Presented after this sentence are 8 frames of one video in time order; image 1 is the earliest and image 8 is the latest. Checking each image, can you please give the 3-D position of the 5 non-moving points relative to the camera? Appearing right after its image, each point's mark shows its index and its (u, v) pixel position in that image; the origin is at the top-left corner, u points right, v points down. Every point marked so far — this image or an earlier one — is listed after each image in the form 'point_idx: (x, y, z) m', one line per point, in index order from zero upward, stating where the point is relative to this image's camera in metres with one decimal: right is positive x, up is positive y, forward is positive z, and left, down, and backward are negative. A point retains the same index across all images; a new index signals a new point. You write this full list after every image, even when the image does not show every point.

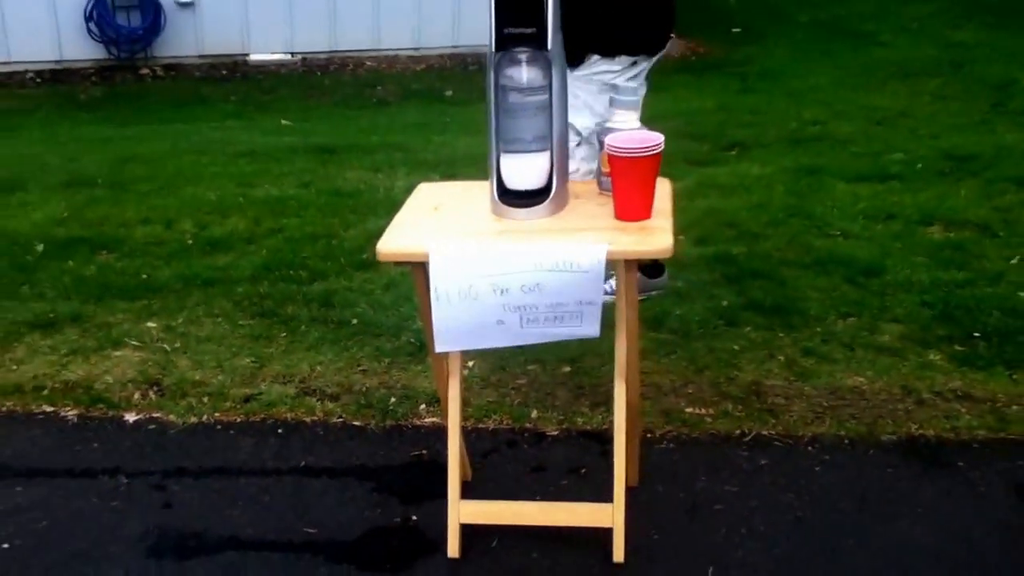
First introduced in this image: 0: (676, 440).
0: (+0.3, -0.3, +2.9) m
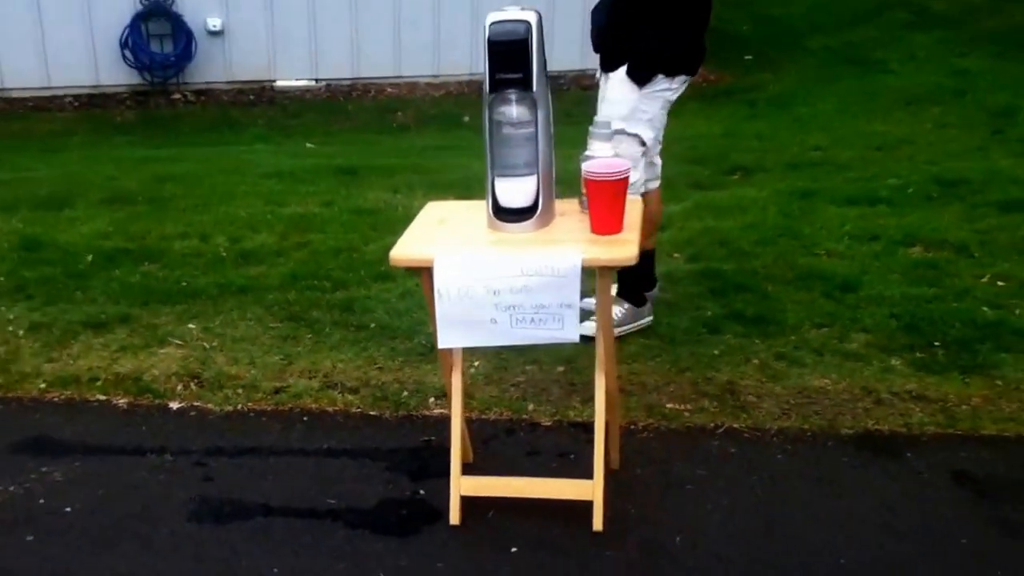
0: (+0.3, -0.3, +3.2) m
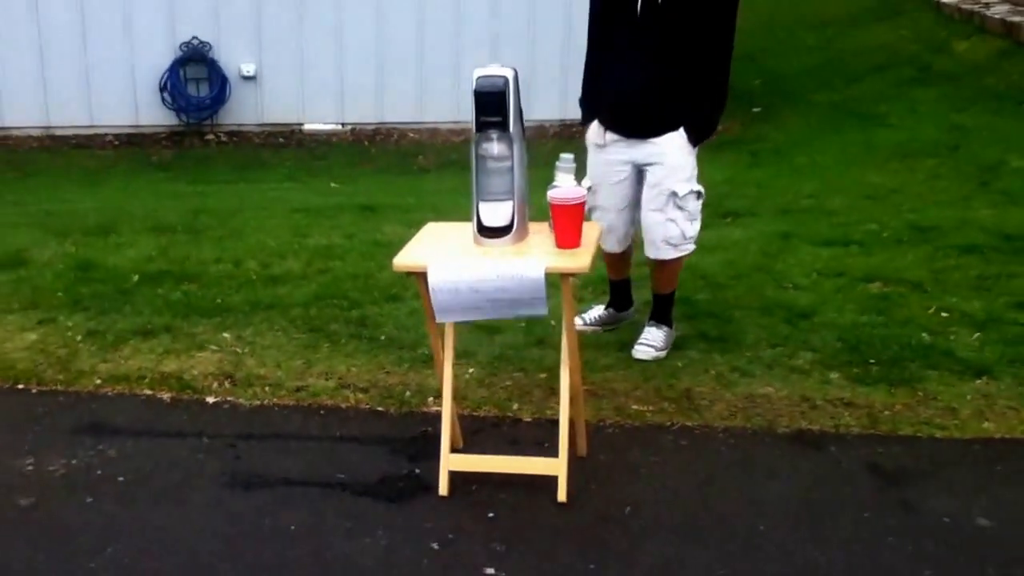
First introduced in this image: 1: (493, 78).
0: (+0.3, -0.4, +3.8) m
1: (-0.1, +0.5, +3.1) m
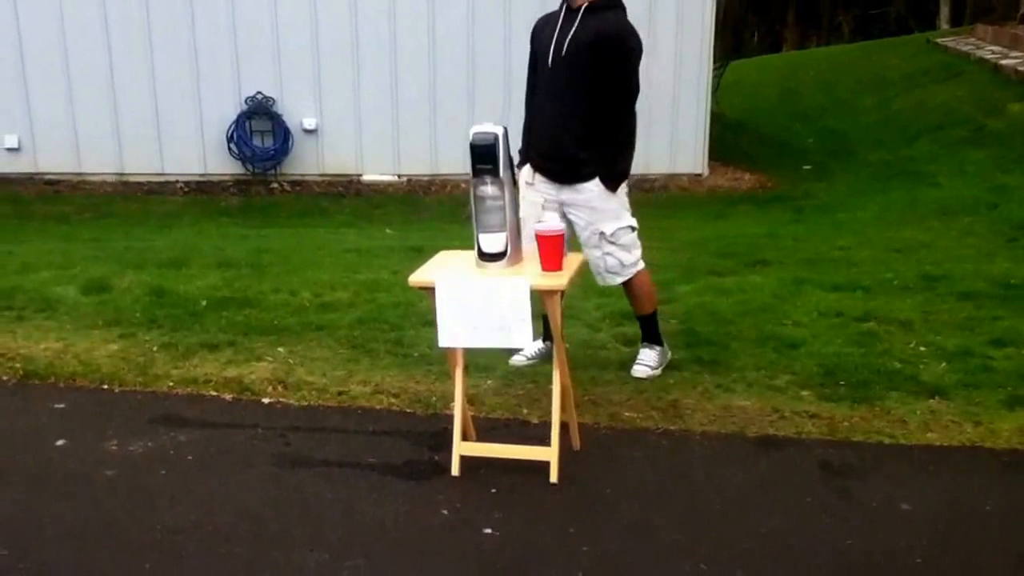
0: (+0.3, -0.5, +4.4) m
1: (0.0, +0.5, +3.8) m
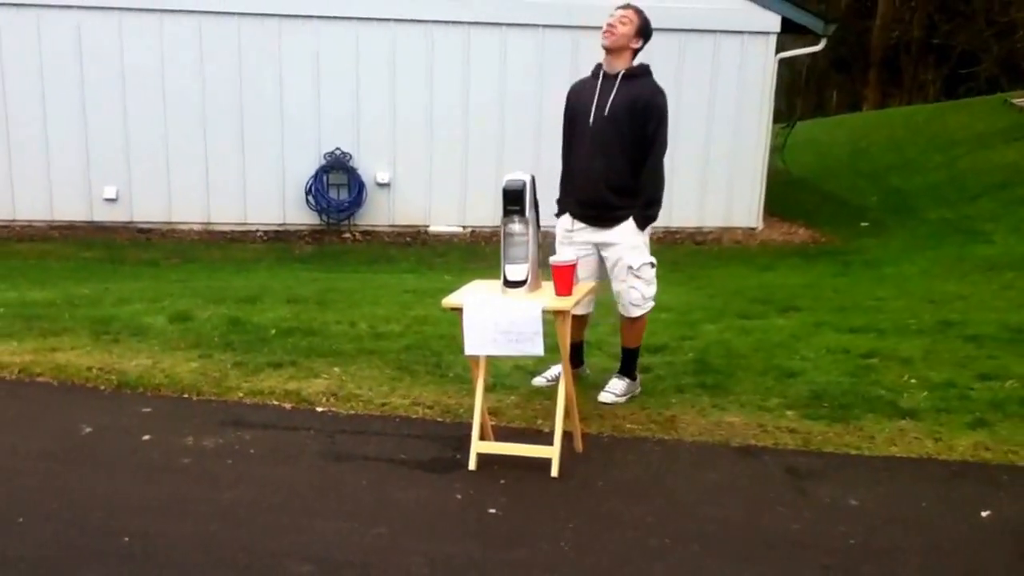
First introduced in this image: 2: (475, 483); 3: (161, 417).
0: (+0.4, -0.6, +5.1) m
1: (0.0, +0.4, +4.6) m
2: (-0.1, -0.7, +4.5) m
3: (-1.4, -0.5, +5.2) m
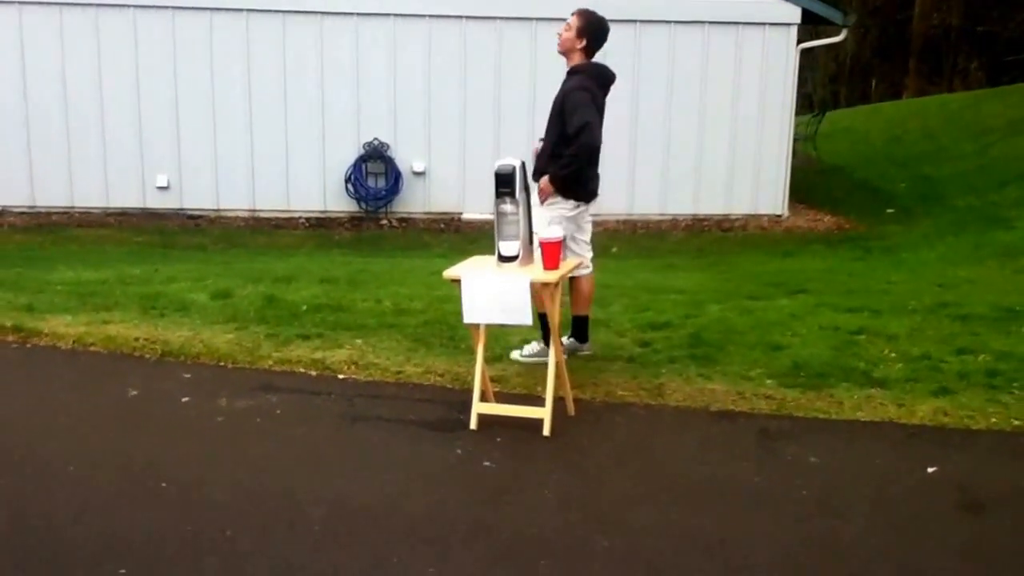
0: (+0.4, -0.5, +5.6) m
1: (0.0, +0.5, +5.1) m
2: (-0.1, -0.6, +5.1) m
3: (-1.4, -0.4, +5.8) m
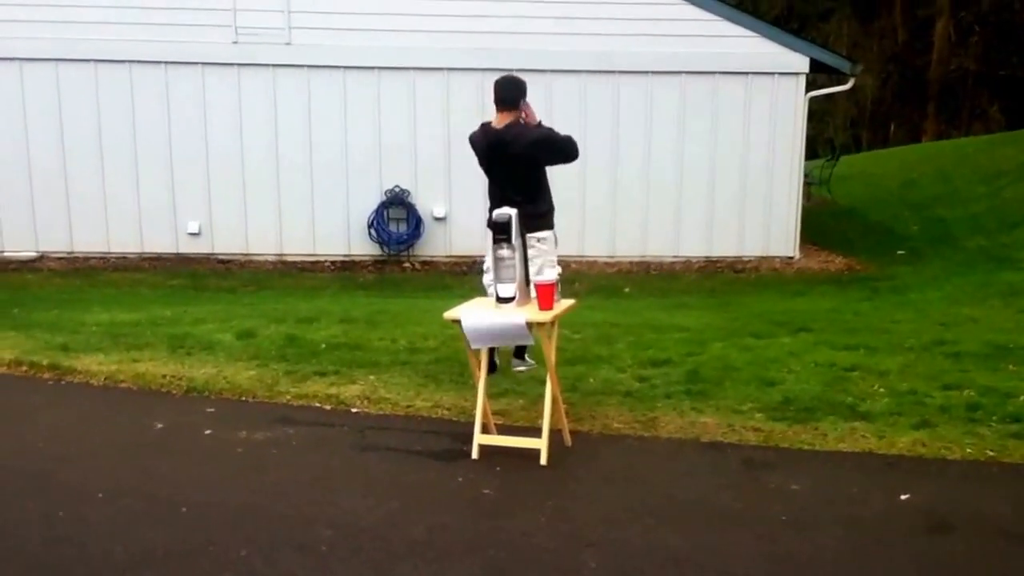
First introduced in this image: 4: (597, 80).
0: (+0.4, -0.6, +6.0) m
1: (0.0, +0.3, +5.5) m
2: (-0.1, -0.7, +5.5) m
3: (-1.3, -0.6, +6.2) m
4: (+0.8, +2.0, +13.0) m
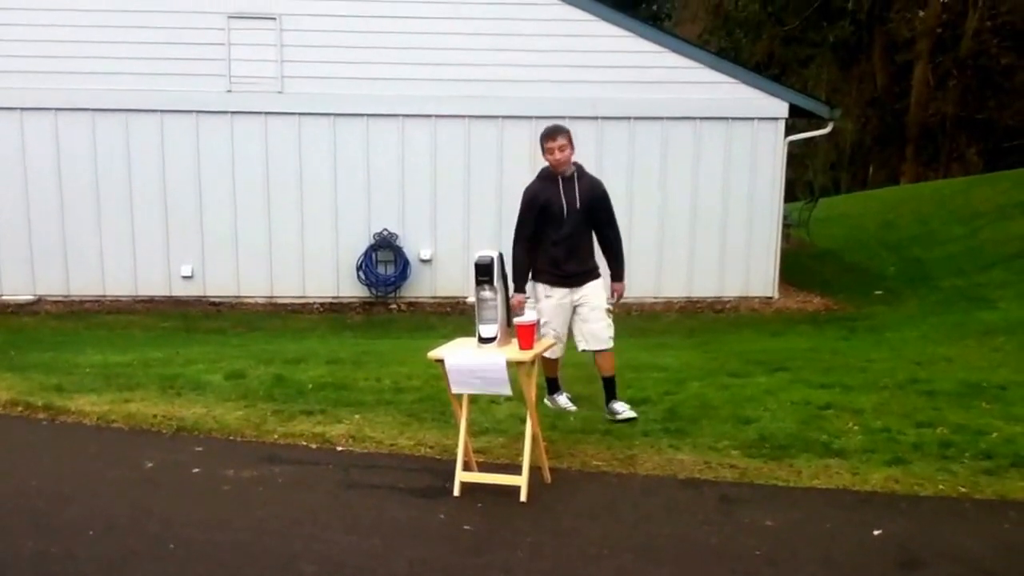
0: (+0.3, -0.8, +6.1) m
1: (-0.1, +0.1, +5.6) m
2: (-0.2, -0.9, +5.6) m
3: (-1.4, -0.8, +6.3) m
4: (+0.7, +1.6, +13.2) m
